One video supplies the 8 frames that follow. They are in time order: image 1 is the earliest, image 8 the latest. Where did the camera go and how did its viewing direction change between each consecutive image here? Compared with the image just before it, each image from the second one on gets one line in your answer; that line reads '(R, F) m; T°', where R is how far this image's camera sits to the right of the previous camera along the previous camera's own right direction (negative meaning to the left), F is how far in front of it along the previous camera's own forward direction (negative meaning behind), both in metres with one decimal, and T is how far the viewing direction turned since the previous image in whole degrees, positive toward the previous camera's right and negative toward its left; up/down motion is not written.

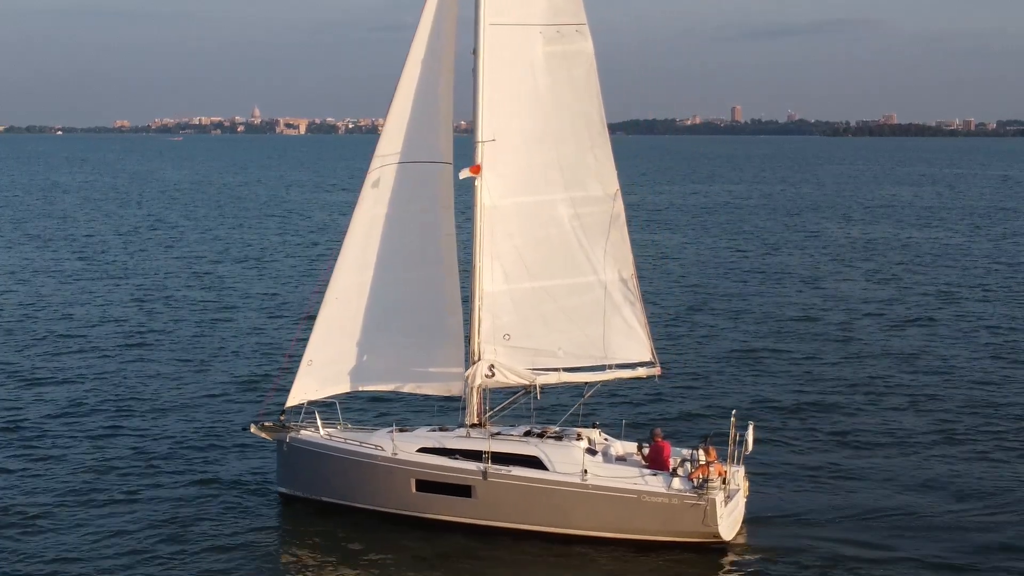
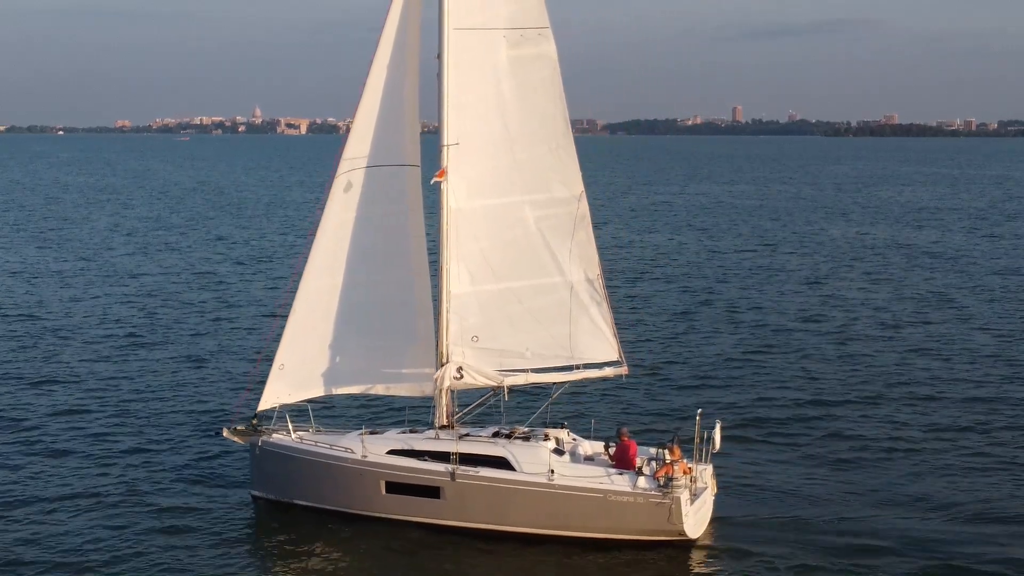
(+0.4, -0.1) m; 0°
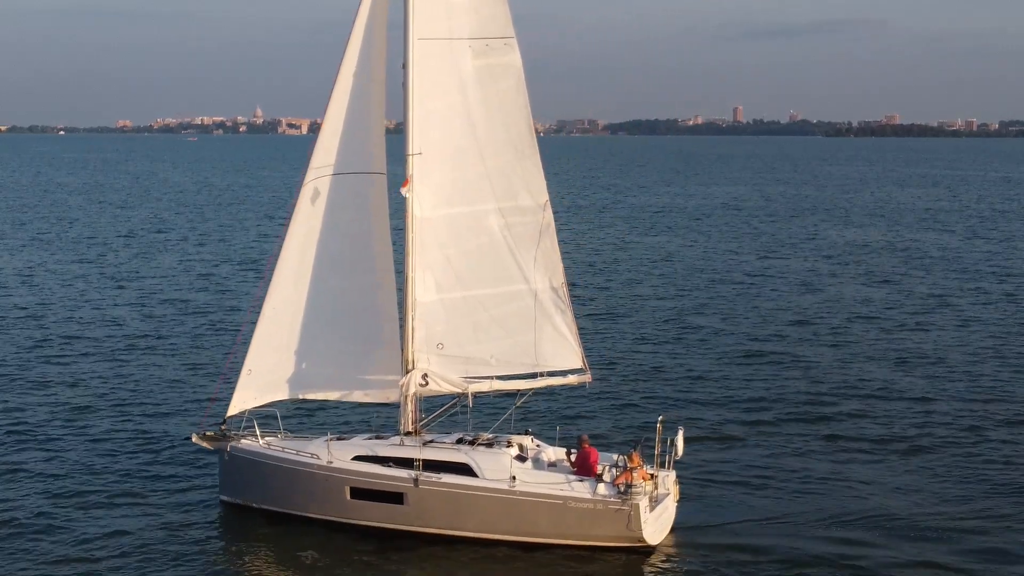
(+0.5, -0.1) m; 0°
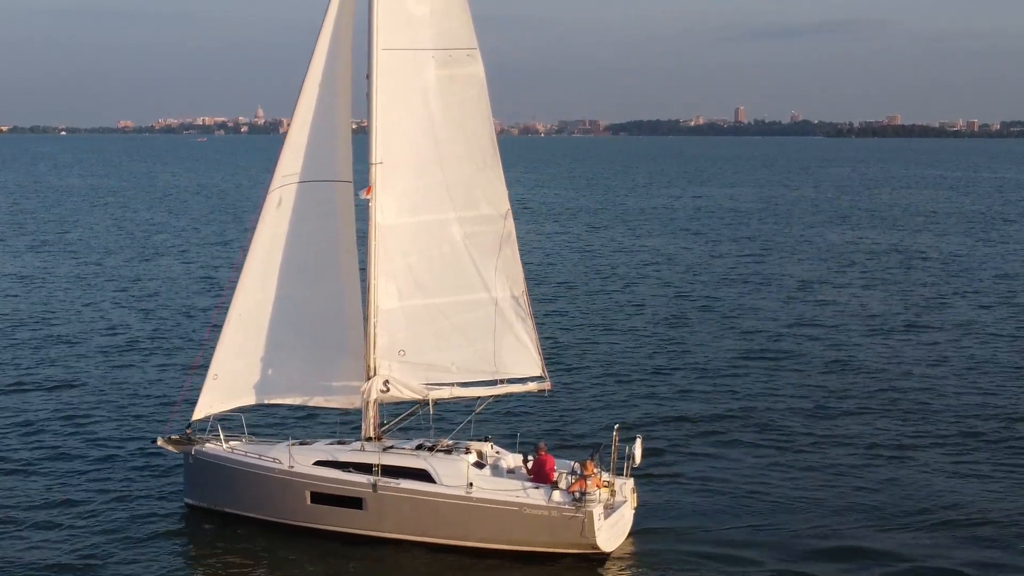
(+0.5, -0.2) m; 0°
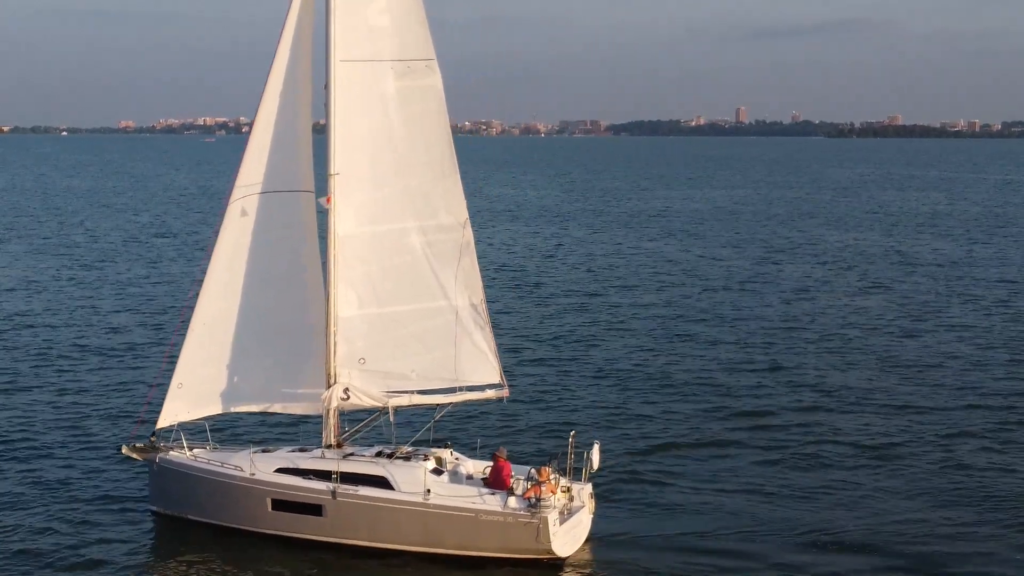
(+0.6, -0.1) m; 0°
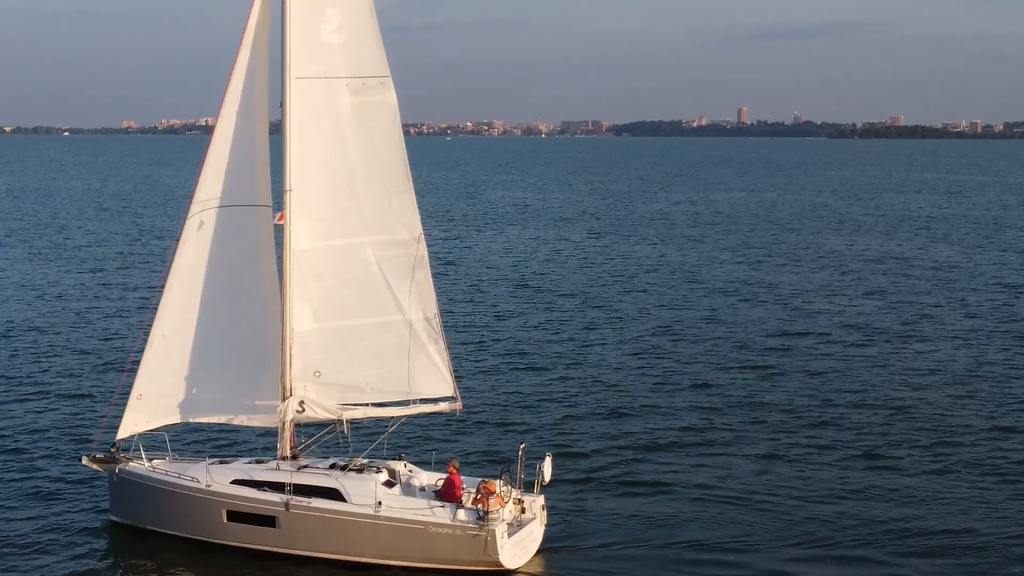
(+0.6, -0.2) m; 0°
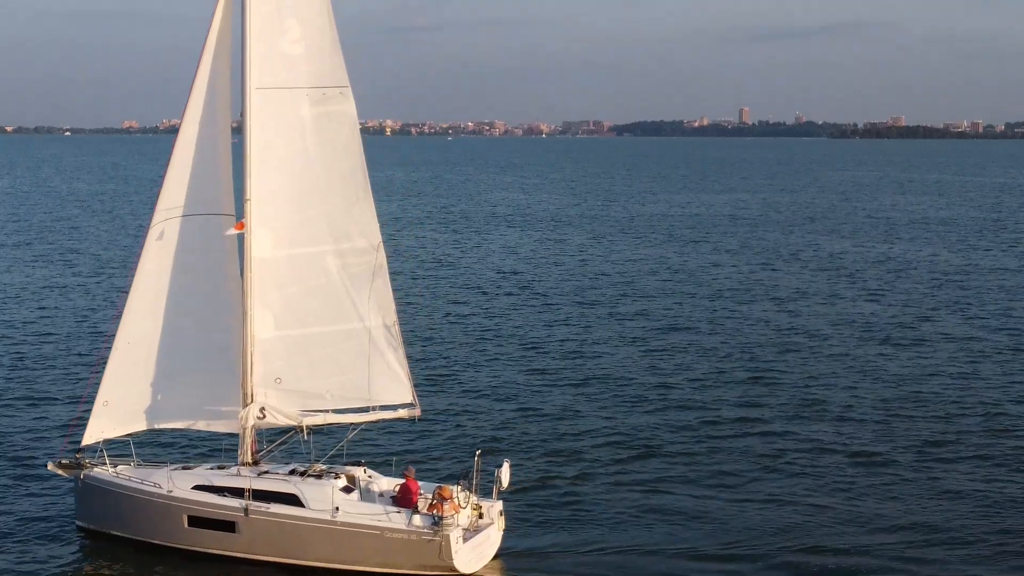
(+0.6, -0.2) m; 0°
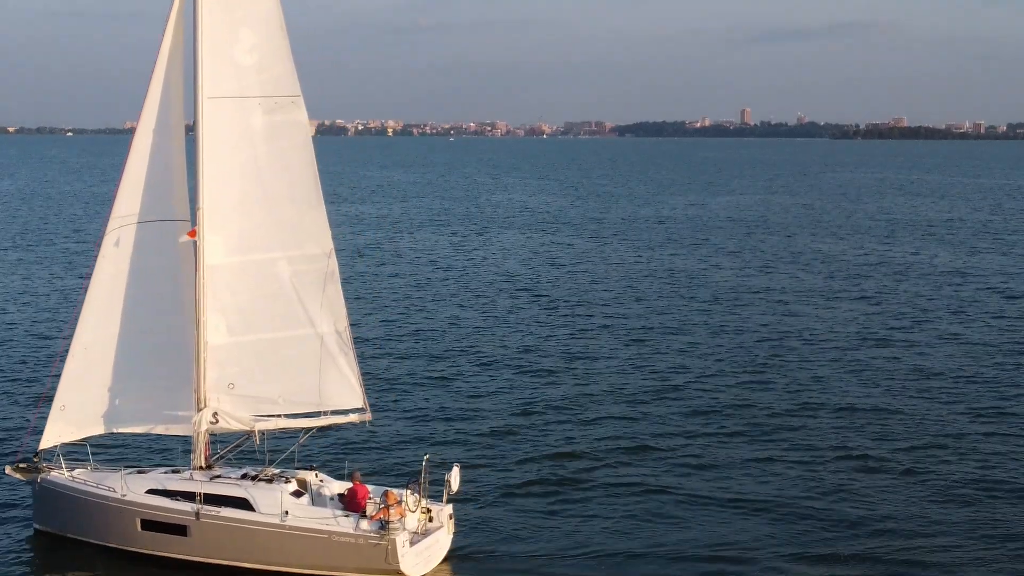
(+0.7, -0.2) m; 0°
